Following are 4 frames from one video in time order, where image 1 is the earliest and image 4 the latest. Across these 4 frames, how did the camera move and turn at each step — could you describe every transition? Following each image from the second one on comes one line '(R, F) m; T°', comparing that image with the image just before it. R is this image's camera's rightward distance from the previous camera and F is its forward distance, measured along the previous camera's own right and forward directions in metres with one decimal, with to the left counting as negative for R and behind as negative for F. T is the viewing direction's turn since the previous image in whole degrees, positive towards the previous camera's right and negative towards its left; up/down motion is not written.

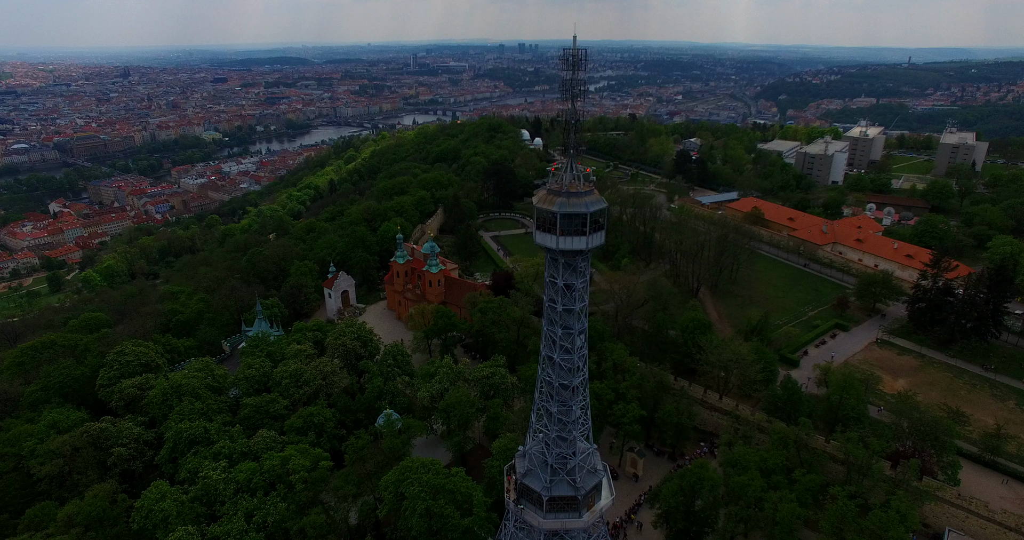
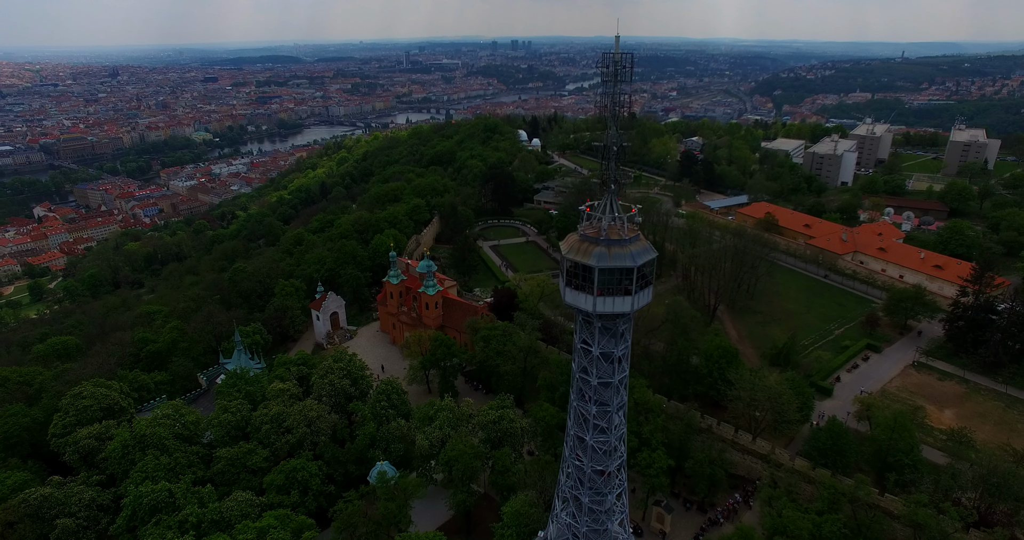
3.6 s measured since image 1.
(-0.6, +3.5) m; 0°
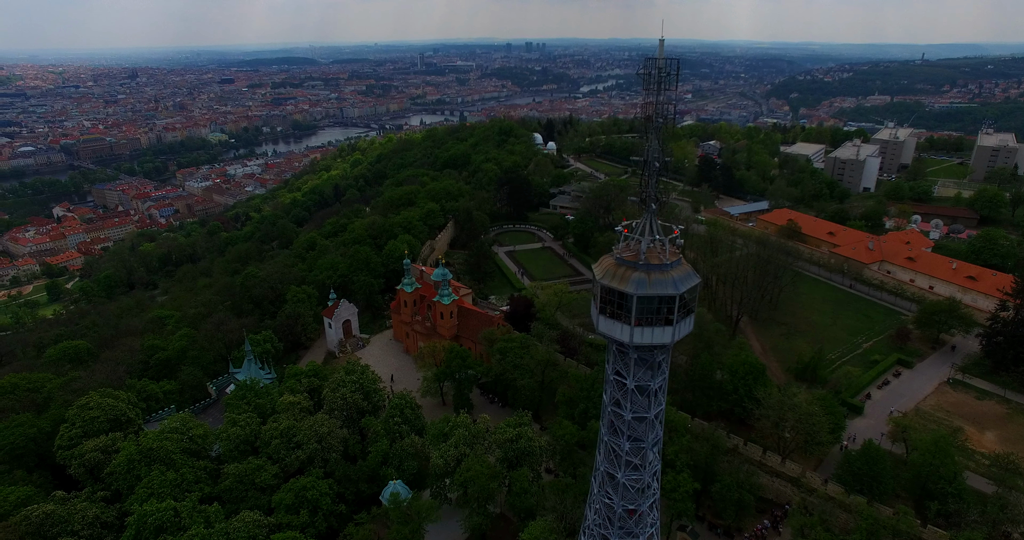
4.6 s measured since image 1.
(-0.3, +1.1) m; -1°
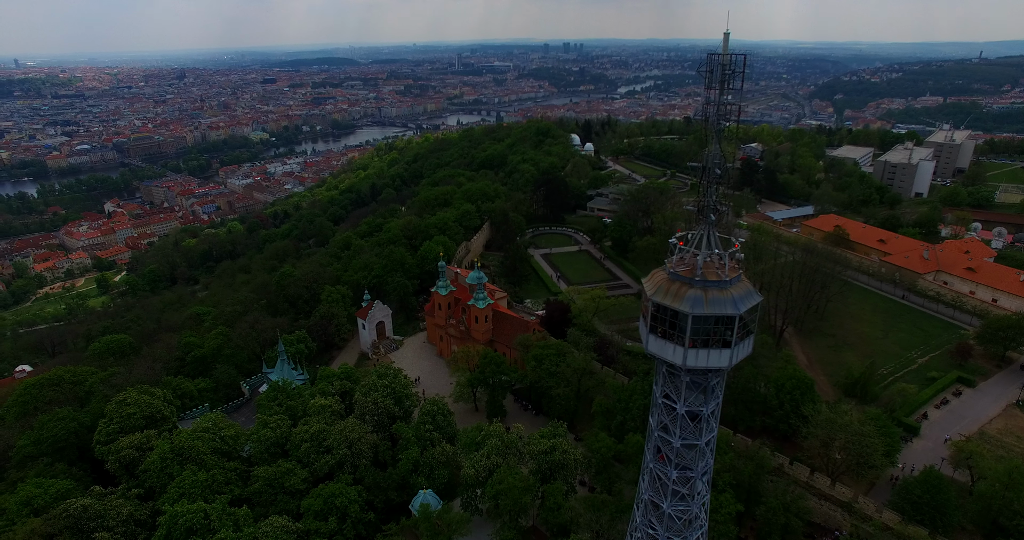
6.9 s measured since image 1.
(-0.2, +0.8) m; -3°
